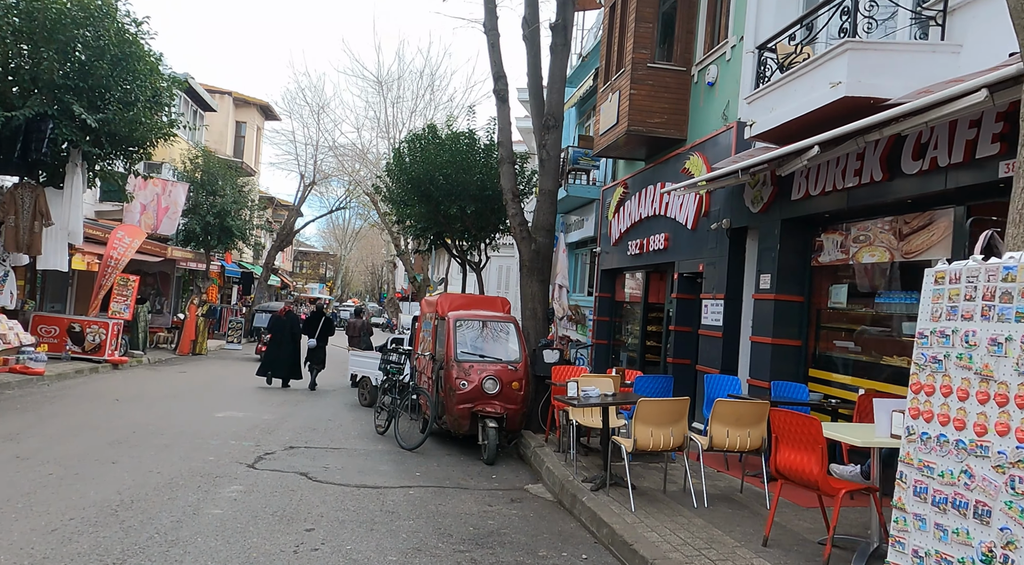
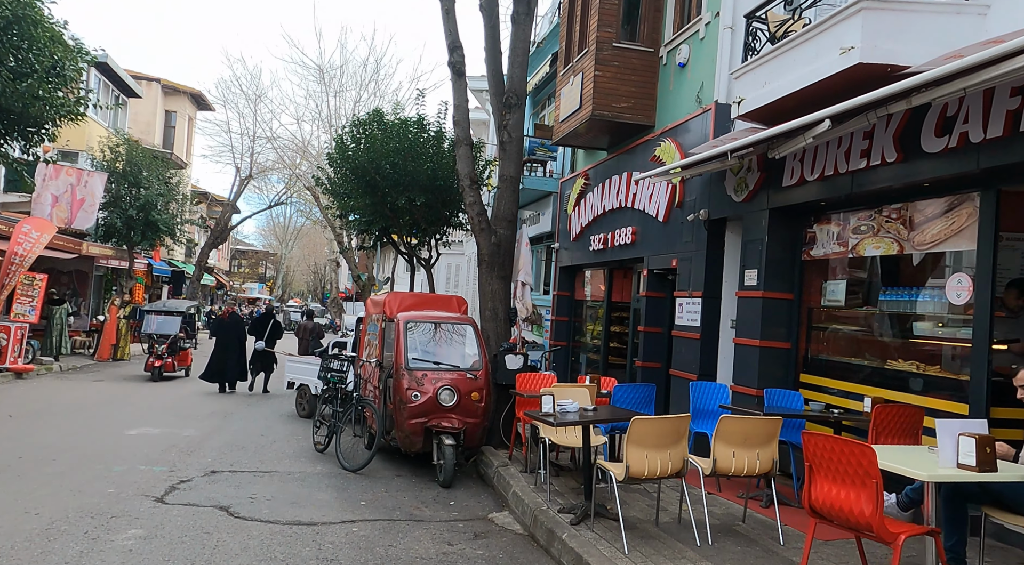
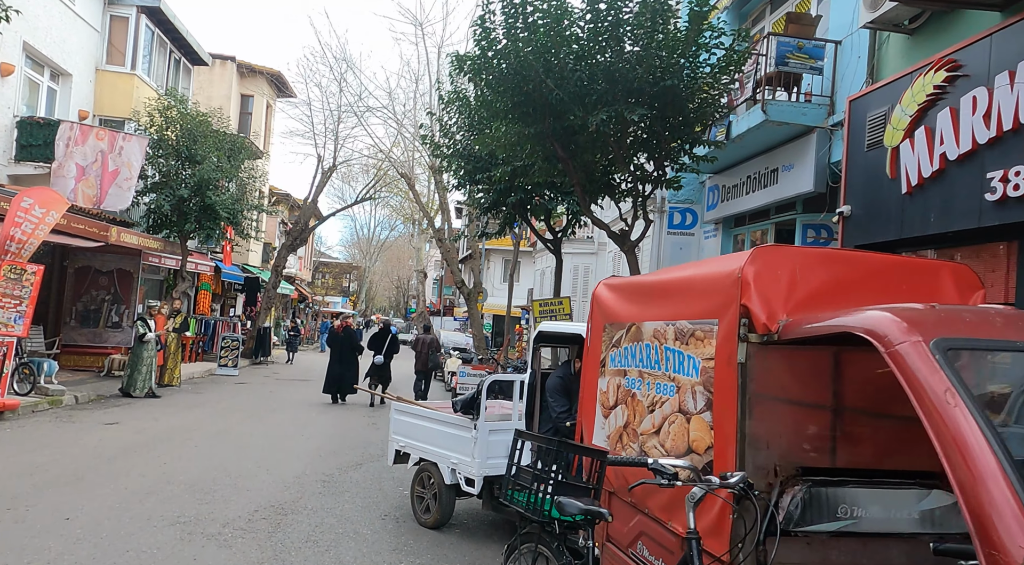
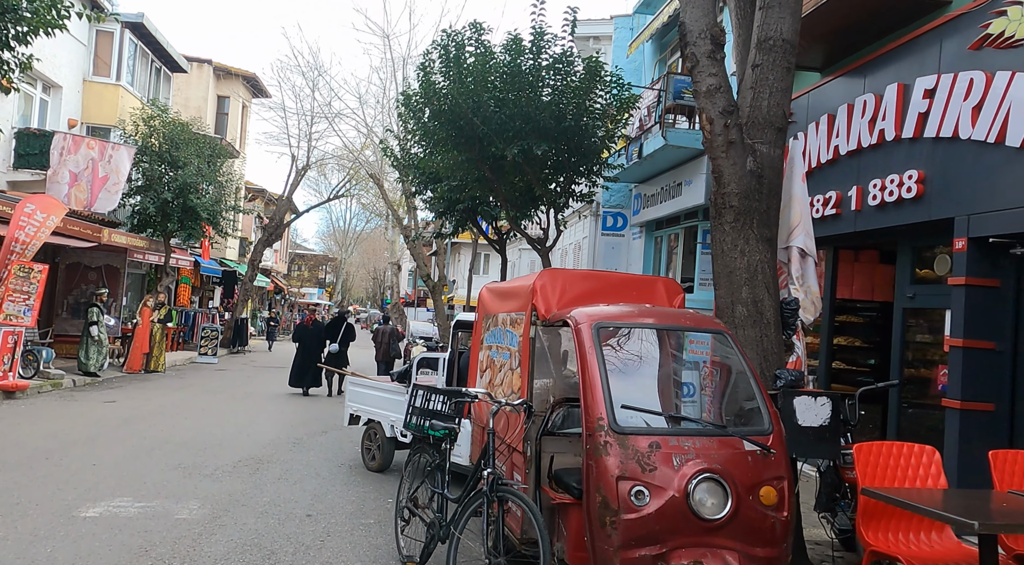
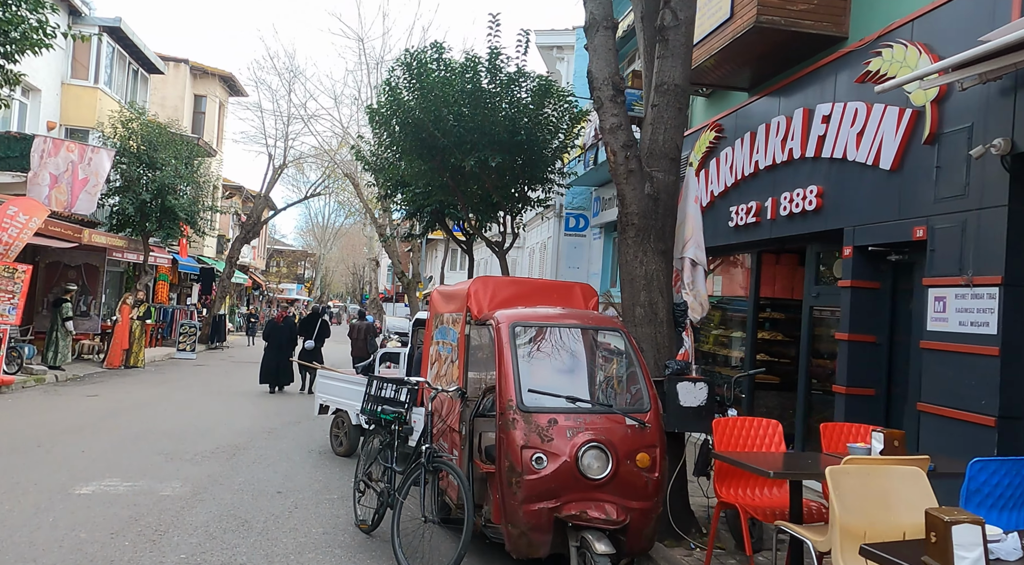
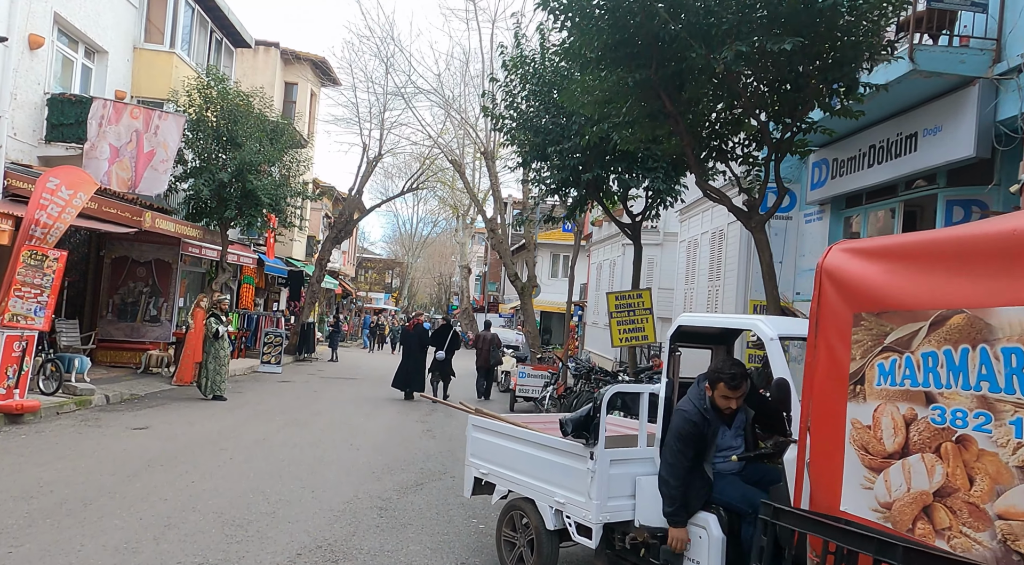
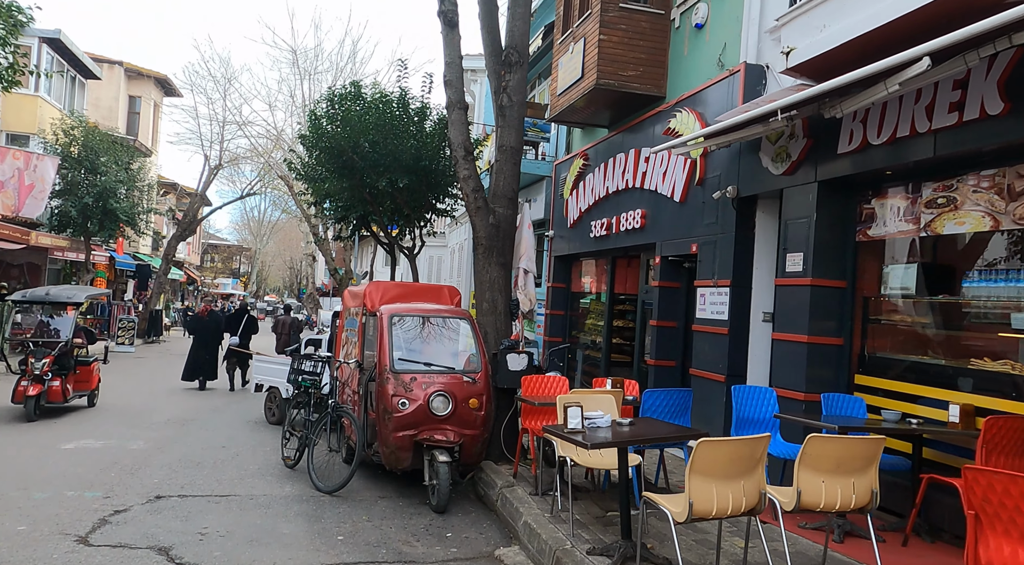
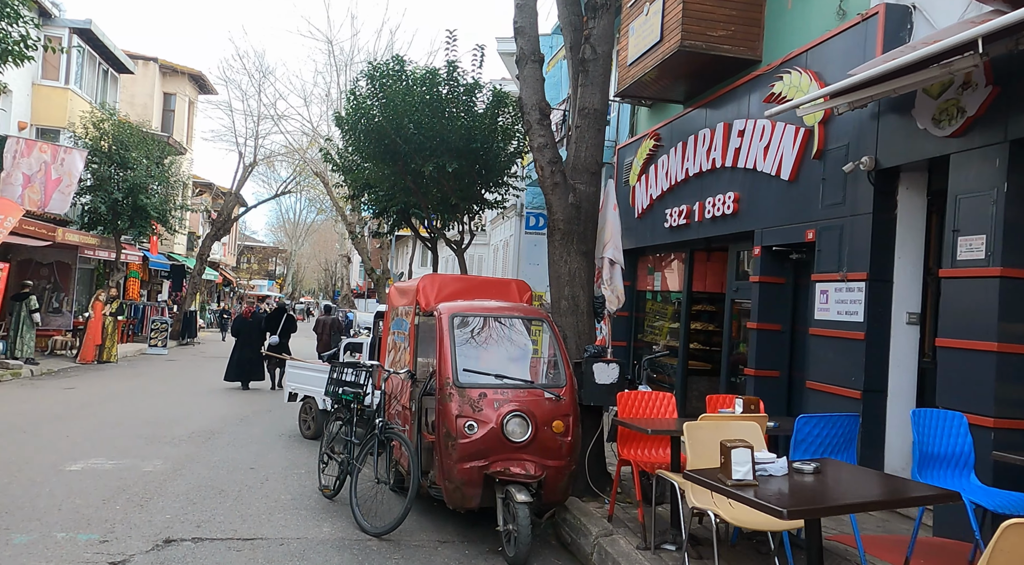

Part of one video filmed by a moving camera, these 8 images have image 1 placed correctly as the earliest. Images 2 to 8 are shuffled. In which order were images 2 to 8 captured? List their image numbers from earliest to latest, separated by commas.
2, 7, 8, 5, 4, 3, 6
